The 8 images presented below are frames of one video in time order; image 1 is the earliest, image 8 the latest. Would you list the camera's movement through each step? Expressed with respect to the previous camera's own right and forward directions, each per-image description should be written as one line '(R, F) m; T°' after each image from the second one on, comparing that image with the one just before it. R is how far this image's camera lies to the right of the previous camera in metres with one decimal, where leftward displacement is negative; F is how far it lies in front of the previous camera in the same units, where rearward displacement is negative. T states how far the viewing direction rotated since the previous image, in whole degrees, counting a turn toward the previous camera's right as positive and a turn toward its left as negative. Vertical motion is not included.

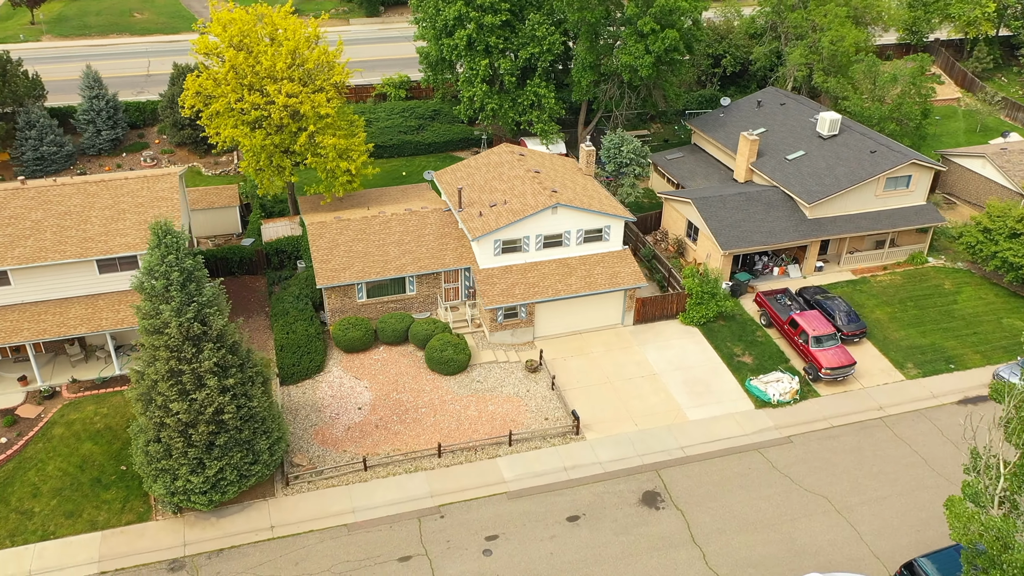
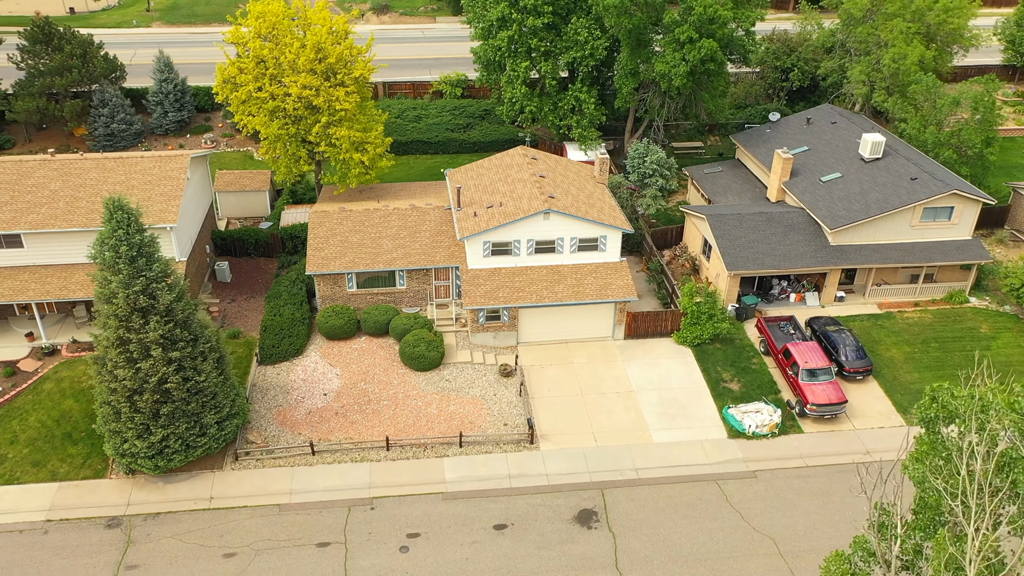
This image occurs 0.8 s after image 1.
(+4.9, +0.5) m; -8°
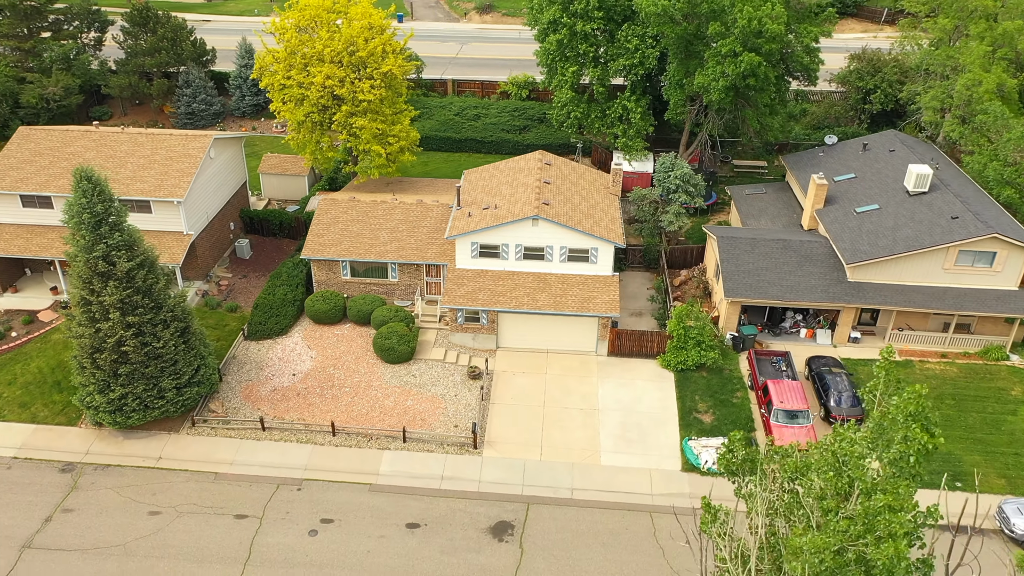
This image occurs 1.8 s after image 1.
(+5.7, +0.7) m; -10°
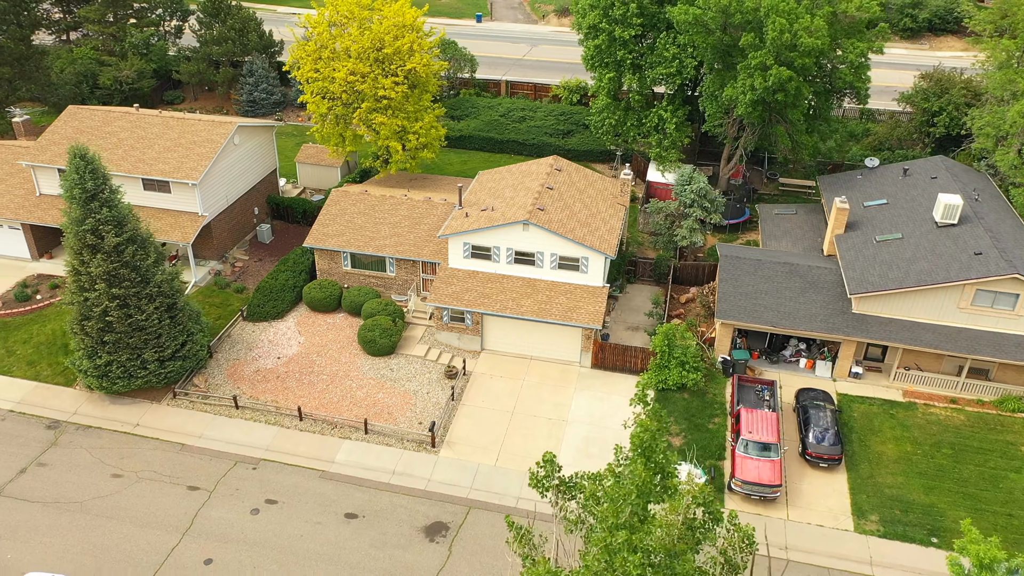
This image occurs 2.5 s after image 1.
(+4.3, +0.4) m; -8°
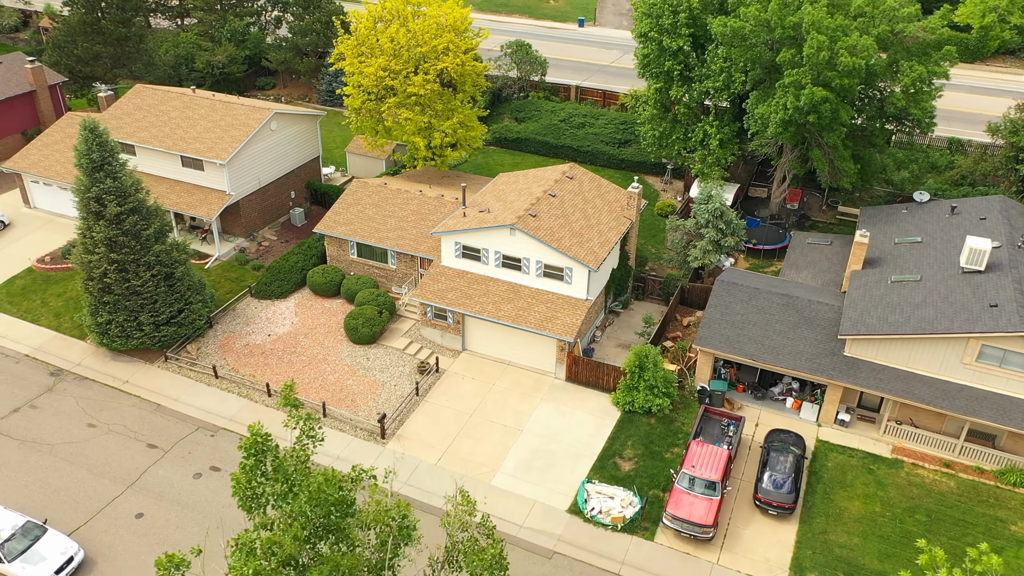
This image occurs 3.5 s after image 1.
(+5.6, +0.6) m; -10°
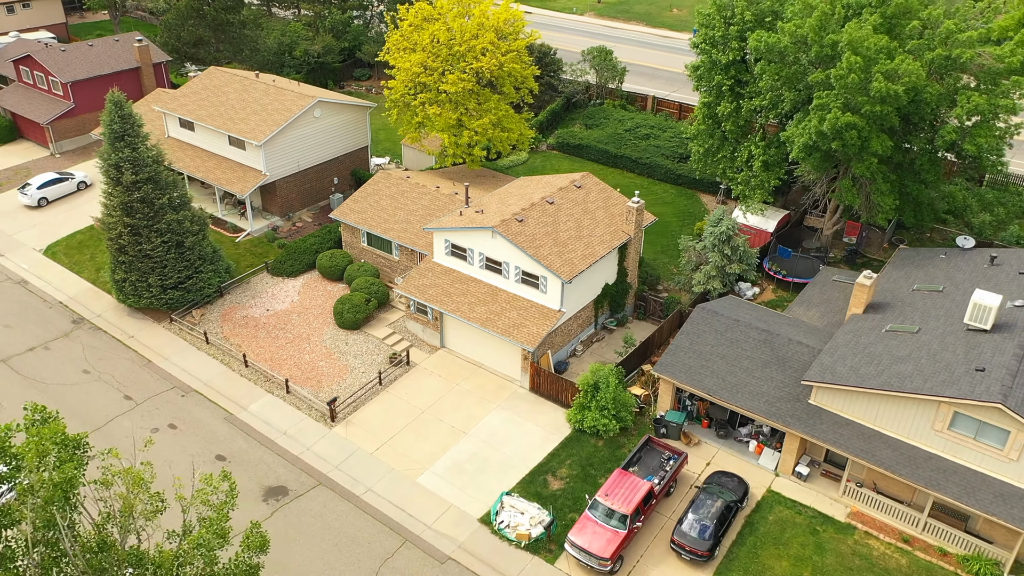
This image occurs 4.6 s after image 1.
(+6.3, +0.9) m; -11°
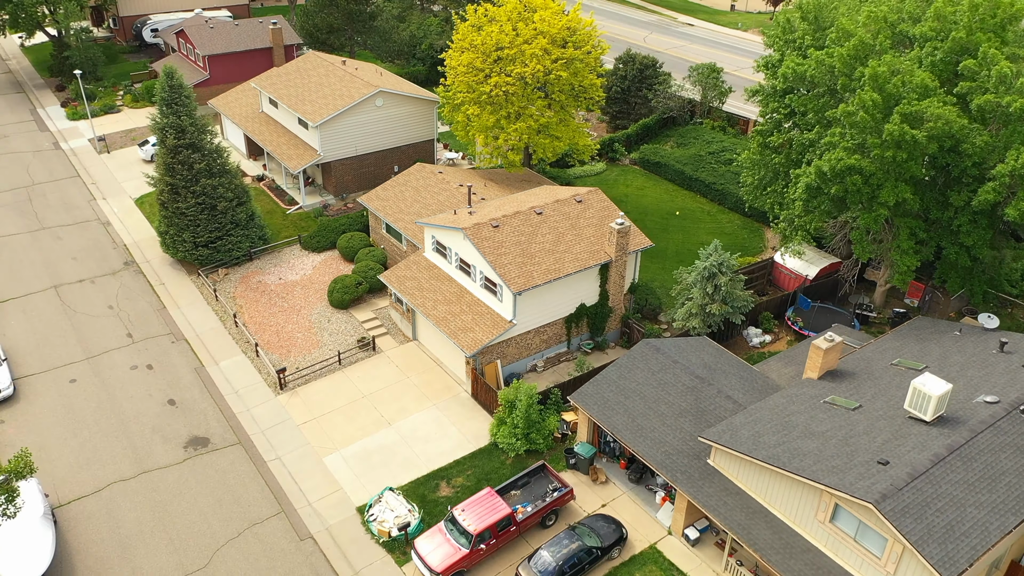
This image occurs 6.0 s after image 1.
(+8.5, +1.4) m; -15°
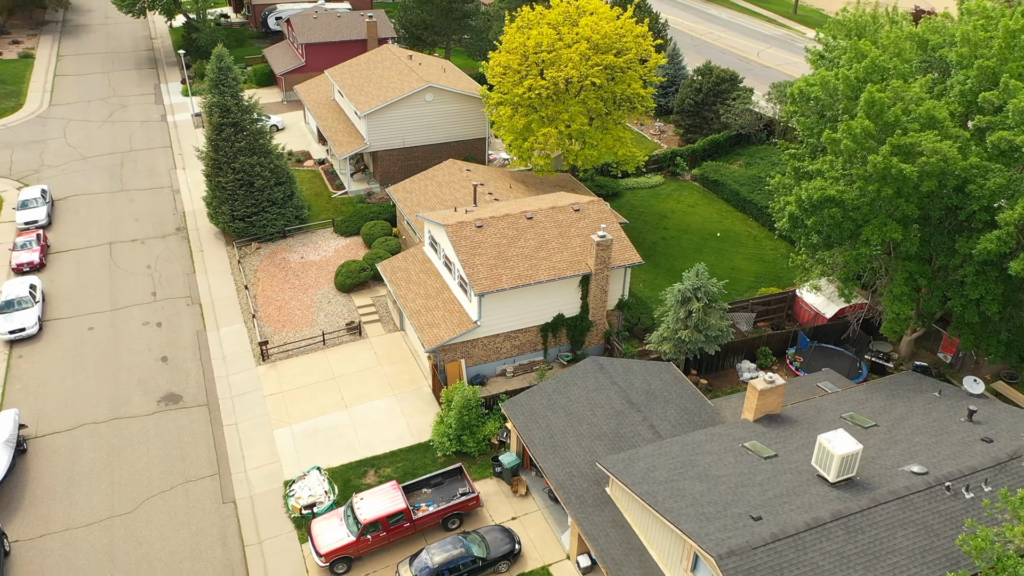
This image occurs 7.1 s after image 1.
(+6.3, +0.8) m; -11°
